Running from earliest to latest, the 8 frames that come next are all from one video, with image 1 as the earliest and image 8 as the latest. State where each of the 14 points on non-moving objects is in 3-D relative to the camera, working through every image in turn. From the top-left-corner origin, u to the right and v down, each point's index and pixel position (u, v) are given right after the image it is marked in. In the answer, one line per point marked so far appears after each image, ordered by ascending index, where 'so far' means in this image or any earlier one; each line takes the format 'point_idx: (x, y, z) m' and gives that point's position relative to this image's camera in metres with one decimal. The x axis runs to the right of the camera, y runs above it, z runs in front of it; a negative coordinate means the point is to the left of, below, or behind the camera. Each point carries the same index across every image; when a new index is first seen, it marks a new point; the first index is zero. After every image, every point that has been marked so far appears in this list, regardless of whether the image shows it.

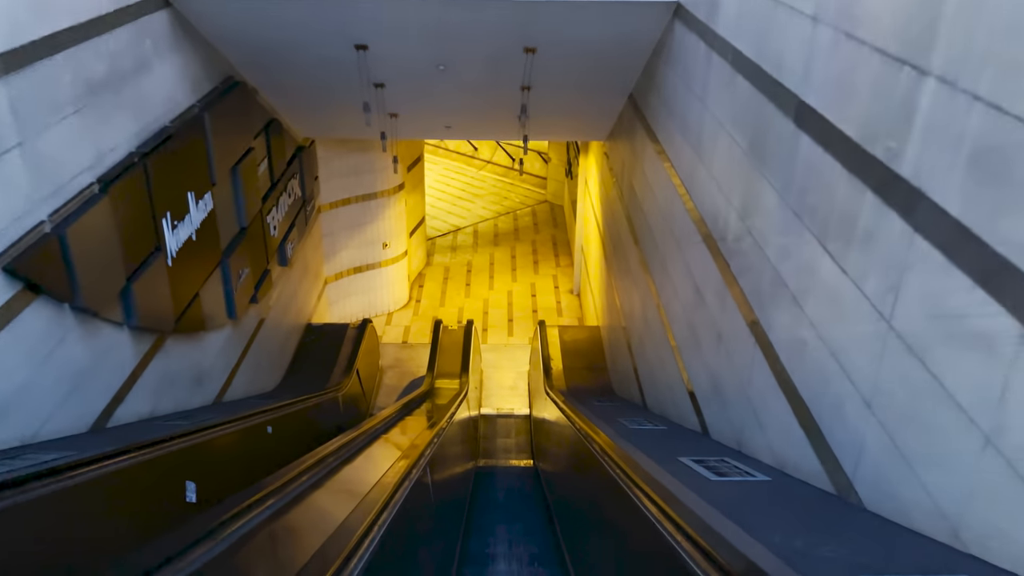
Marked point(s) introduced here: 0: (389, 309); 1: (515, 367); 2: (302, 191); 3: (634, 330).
0: (-1.6, -0.3, +10.3) m
1: (0.0, -0.9, +9.1) m
2: (-2.2, +1.0, +8.1) m
3: (+1.0, -0.3, +6.3) m
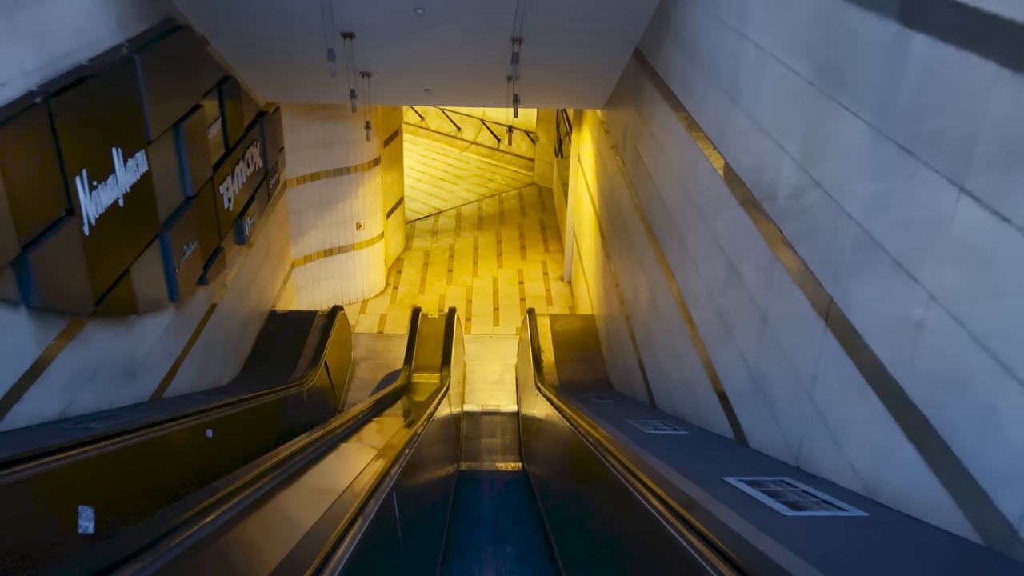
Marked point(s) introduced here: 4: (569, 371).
0: (-1.8, -0.1, +9.4) m
1: (-0.1, -0.8, +8.4) m
2: (-2.3, +1.2, +7.2) m
3: (+0.9, -0.2, +5.5) m
4: (+0.5, -0.7, +7.0) m
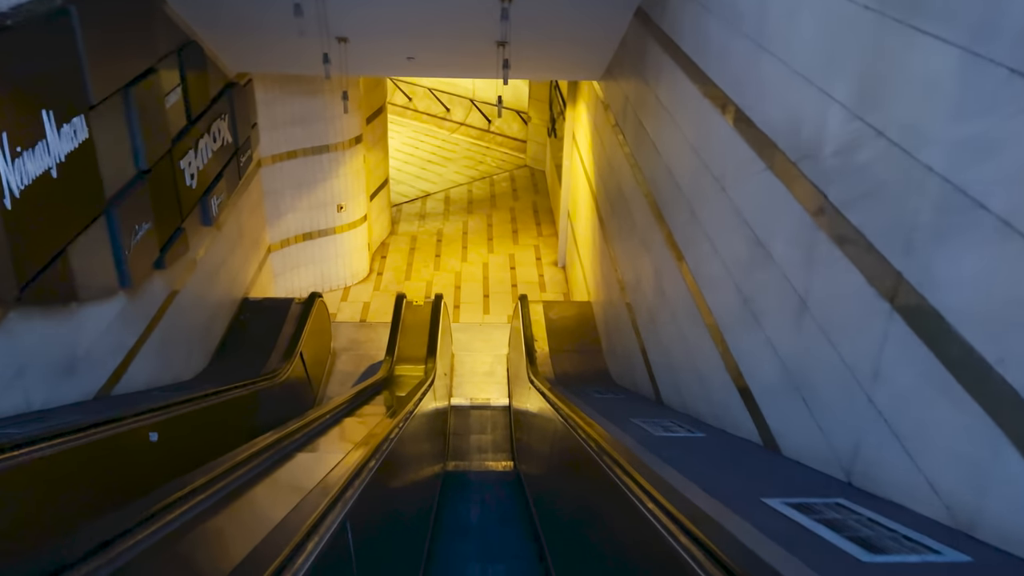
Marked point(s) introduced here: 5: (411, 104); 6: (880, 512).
0: (-1.9, +0.1, +8.9) m
1: (-0.2, -0.6, +7.8) m
2: (-2.4, +1.3, +6.7) m
3: (+0.8, -0.1, +5.0) m
4: (+0.4, -0.6, +6.5) m
5: (-1.9, +3.5, +14.7) m
6: (+0.9, -0.5, +1.9) m
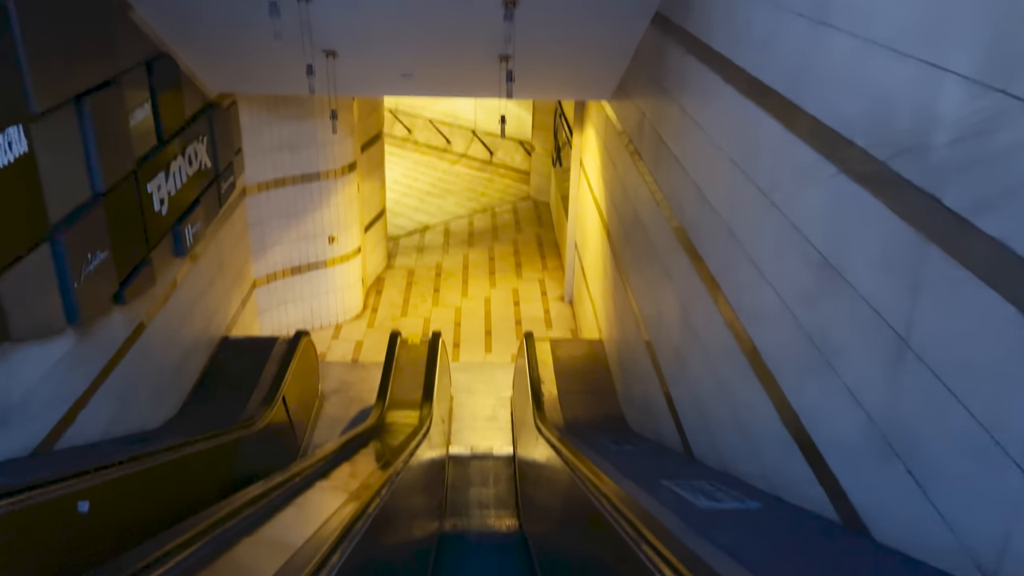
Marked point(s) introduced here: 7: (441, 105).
0: (-1.9, -0.3, +8.3) m
1: (-0.2, -1.0, +7.2) m
2: (-2.3, +1.0, +6.1) m
3: (+0.9, -0.3, +4.4) m
4: (+0.5, -0.9, +5.8) m
5: (-1.8, +2.8, +14.2) m
6: (+0.9, -0.6, +1.3) m
7: (-1.2, +3.2, +13.7) m
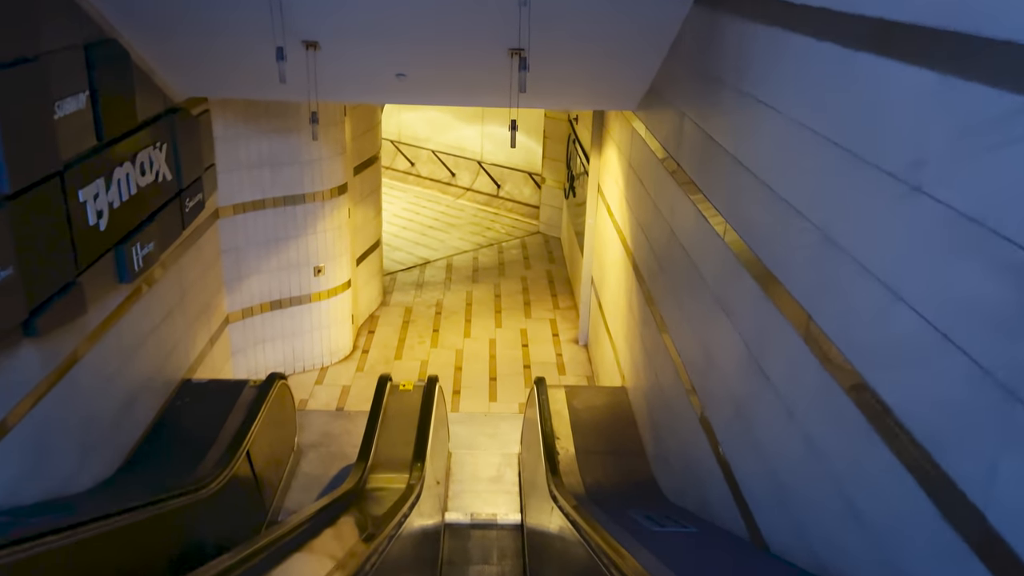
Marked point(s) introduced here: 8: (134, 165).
0: (-1.8, -0.7, +7.4) m
1: (-0.1, -1.3, +6.2) m
2: (-2.2, +0.8, +5.3) m
3: (+0.9, -0.5, +3.5) m
4: (+0.5, -1.1, +4.8) m
5: (-1.7, +2.1, +13.5) m
6: (+0.9, -0.6, +0.3) m
7: (-1.1, +2.5, +12.9) m
8: (-2.2, +0.7, +4.6) m
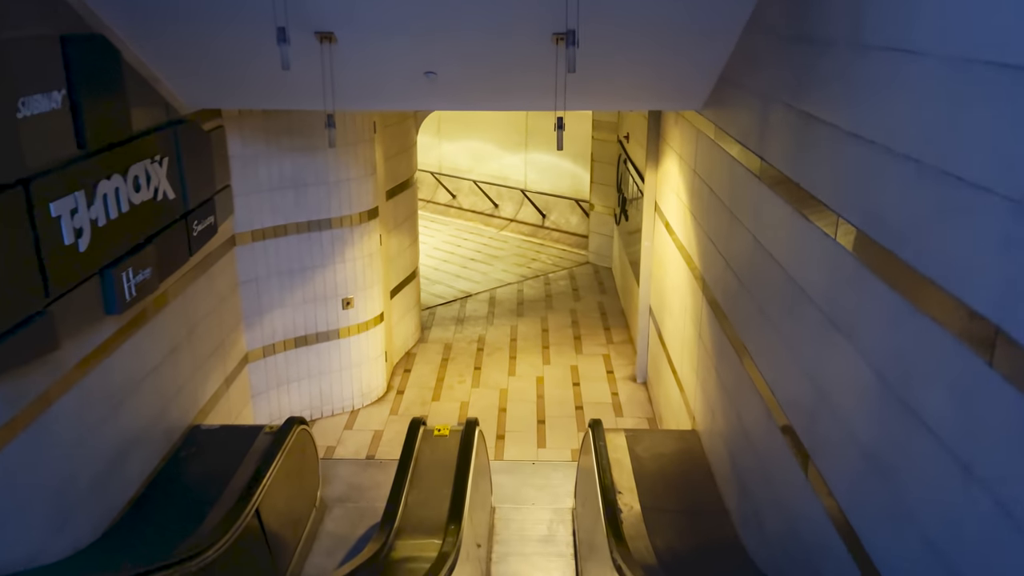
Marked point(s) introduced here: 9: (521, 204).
0: (-1.4, -1.0, +6.7) m
1: (+0.3, -1.5, +5.4) m
2: (-2.0, +0.6, +4.7) m
3: (+1.1, -0.5, +2.6) m
4: (+0.8, -1.3, +4.0) m
5: (-1.0, +1.4, +12.9) m
6: (+0.9, -0.4, -0.5) m
7: (-0.4, +1.9, +12.4) m
8: (-2.0, +0.6, +4.0) m
9: (+0.1, +1.3, +12.0) m
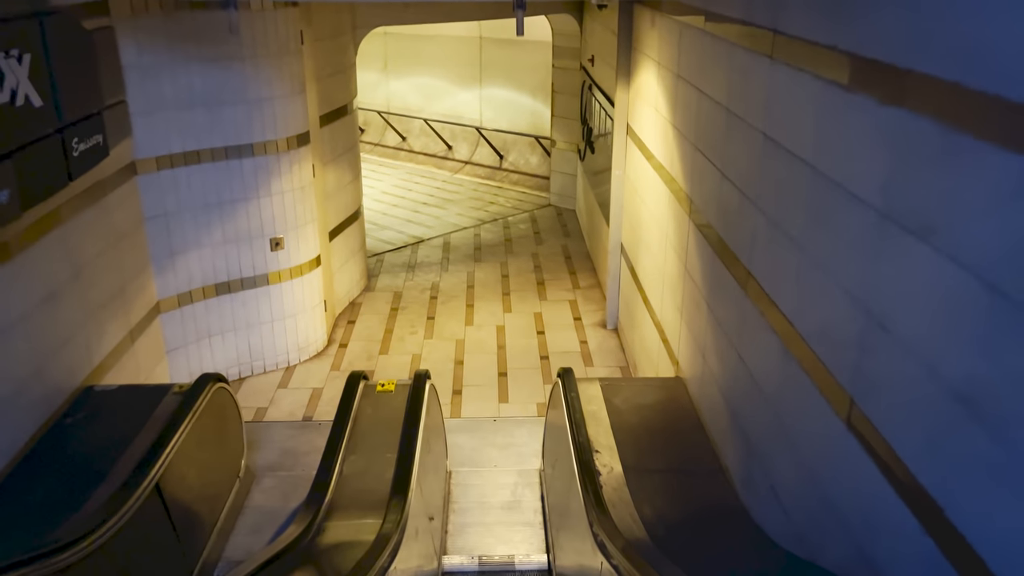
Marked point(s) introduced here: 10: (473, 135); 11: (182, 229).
0: (-1.7, -0.5, +5.9) m
1: (0.0, -1.1, +4.8) m
2: (-2.2, +0.9, +3.8) m
3: (+1.0, -0.2, +2.0) m
4: (+0.6, -0.9, +3.4) m
5: (-1.6, +2.2, +12.0) m
6: (+1.0, -0.3, -1.2) m
7: (-1.0, +2.7, +11.5) m
8: (-2.2, +0.9, +3.1) m
9: (-0.5, +2.1, +11.2) m
10: (-0.6, +2.2, +11.2) m
11: (-2.1, +0.4, +5.0) m
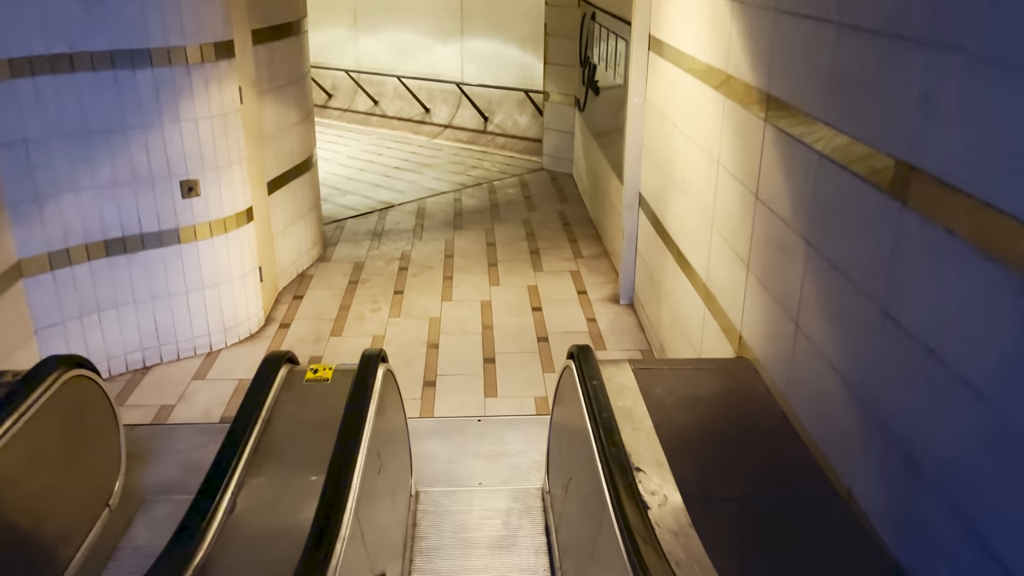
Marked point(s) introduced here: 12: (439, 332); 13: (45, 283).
0: (-1.7, -0.3, +4.6) m
1: (0.0, -0.8, +3.5) m
2: (-2.2, +1.1, +2.5) m
3: (+1.0, 0.0, +0.7) m
4: (+0.6, -0.7, +2.1) m
5: (-1.8, +2.5, +10.7) m
6: (+1.1, -0.1, -2.5) m
7: (-1.2, +2.9, +10.1) m
8: (-2.2, +1.1, +1.8) m
9: (-0.7, +2.3, +9.8) m
10: (-0.7, +2.4, +9.9) m
11: (-2.2, +0.6, +3.7) m
12: (-0.4, -0.3, +4.8) m
13: (-2.3, 0.0, +3.8) m
